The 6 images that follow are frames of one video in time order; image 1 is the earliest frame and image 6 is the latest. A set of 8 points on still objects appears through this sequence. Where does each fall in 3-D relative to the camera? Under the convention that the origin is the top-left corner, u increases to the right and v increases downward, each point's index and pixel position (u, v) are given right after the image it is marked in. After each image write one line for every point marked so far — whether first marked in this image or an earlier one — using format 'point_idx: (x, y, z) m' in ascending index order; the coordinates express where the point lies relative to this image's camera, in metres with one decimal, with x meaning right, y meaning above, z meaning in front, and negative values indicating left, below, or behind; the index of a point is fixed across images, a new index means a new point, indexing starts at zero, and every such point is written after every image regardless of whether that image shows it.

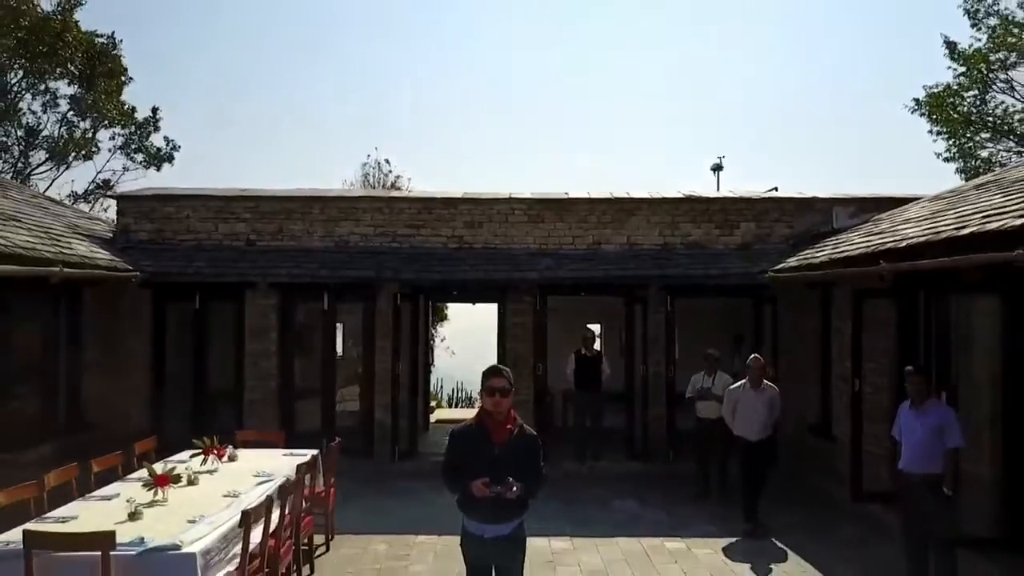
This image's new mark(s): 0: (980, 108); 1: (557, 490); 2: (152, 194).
0: (+12.9, +5.0, +14.3) m
1: (+0.7, -3.4, +8.9) m
2: (-7.3, +1.9, +10.6) m
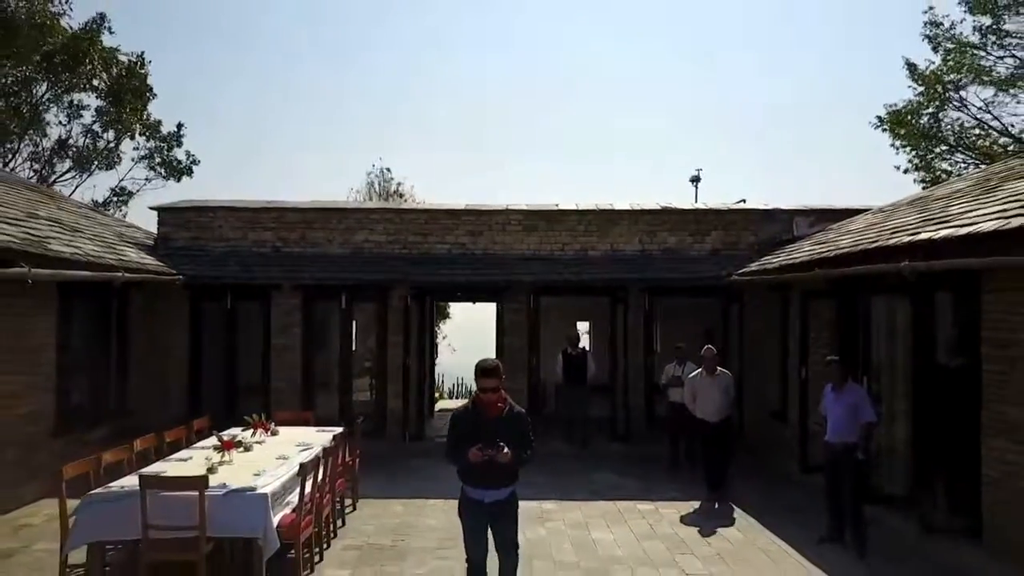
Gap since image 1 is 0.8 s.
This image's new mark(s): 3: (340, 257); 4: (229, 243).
0: (+12.8, +5.0, +15.7) m
1: (+0.7, -3.5, +10.2) m
2: (-7.4, +1.9, +11.9) m
3: (-3.9, +0.7, +11.8) m
4: (-6.4, +1.0, +11.9) m
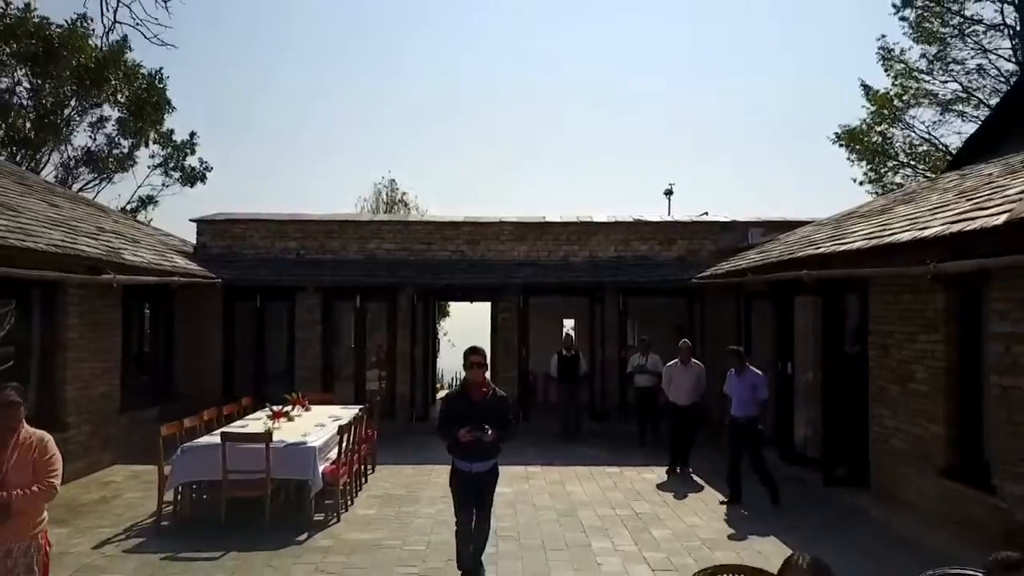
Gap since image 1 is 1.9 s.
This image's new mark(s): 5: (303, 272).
0: (+12.6, +4.9, +17.5) m
1: (+0.5, -3.5, +12.0) m
2: (-7.5, +1.8, +13.6) m
3: (-4.1, +0.7, +13.6) m
4: (-6.6, +1.0, +13.7) m
5: (-5.3, +0.4, +13.1) m
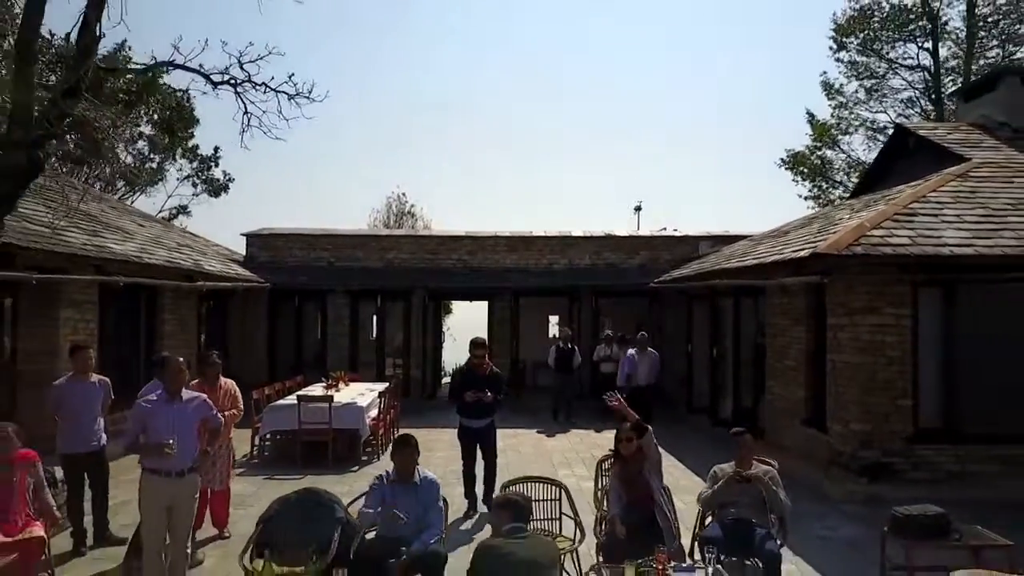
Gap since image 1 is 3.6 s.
0: (+12.3, +4.9, +20.5) m
1: (+0.3, -3.6, +14.9) m
2: (-7.8, +1.8, +16.5) m
3: (-4.3, +0.6, +16.5) m
4: (-6.9, +0.9, +16.6) m
5: (-5.5, +0.3, +16.0) m
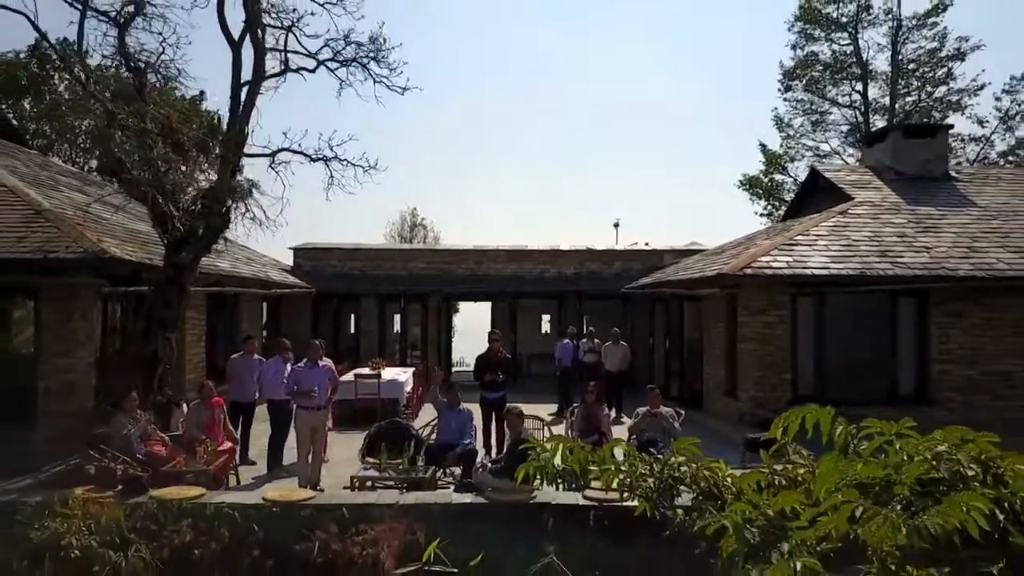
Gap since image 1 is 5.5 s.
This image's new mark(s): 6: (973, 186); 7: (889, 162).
0: (+12.3, +4.7, +24.2) m
1: (+0.3, -3.8, +18.6) m
2: (-7.8, +1.6, +20.1) m
3: (-4.4, +0.4, +20.1) m
4: (-6.9, +0.7, +20.1) m
5: (-5.5, +0.2, +19.6) m
6: (+13.5, +3.0, +15.3) m
7: (+11.8, +3.9, +16.3) m
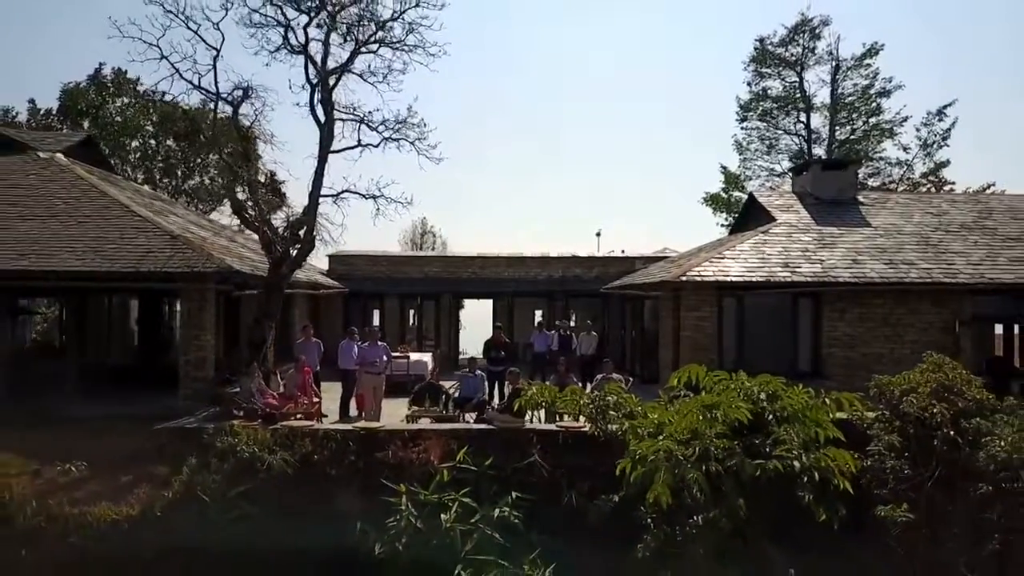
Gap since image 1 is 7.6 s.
0: (+12.2, +4.7, +28.3) m
1: (+0.2, -3.8, +22.7) m
2: (-7.9, +1.6, +24.1) m
3: (-4.5, +0.4, +24.2) m
4: (-7.0, +0.7, +24.2) m
5: (-5.6, +0.2, +23.7) m
6: (+13.5, +2.9, +19.5) m
7: (+11.7, +3.9, +20.5) m
